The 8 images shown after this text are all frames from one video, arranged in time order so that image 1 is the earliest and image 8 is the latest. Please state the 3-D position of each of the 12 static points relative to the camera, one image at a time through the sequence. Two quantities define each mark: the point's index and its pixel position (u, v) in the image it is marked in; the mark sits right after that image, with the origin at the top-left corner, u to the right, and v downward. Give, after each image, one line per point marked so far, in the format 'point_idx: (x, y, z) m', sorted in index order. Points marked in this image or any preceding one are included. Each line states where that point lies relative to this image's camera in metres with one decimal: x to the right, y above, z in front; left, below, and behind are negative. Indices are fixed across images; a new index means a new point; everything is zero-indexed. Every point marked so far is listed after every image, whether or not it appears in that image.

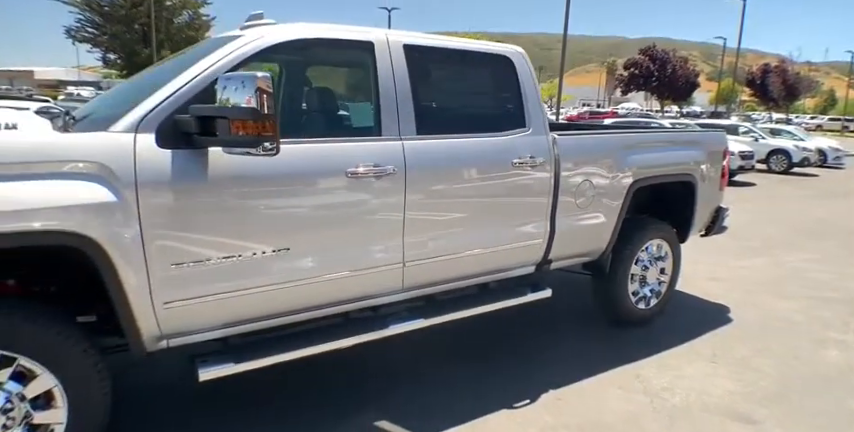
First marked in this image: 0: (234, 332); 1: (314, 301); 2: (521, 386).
0: (-0.9, -0.5, +2.8) m
1: (-0.6, -0.4, +3.0) m
2: (+0.5, -1.0, +3.6) m
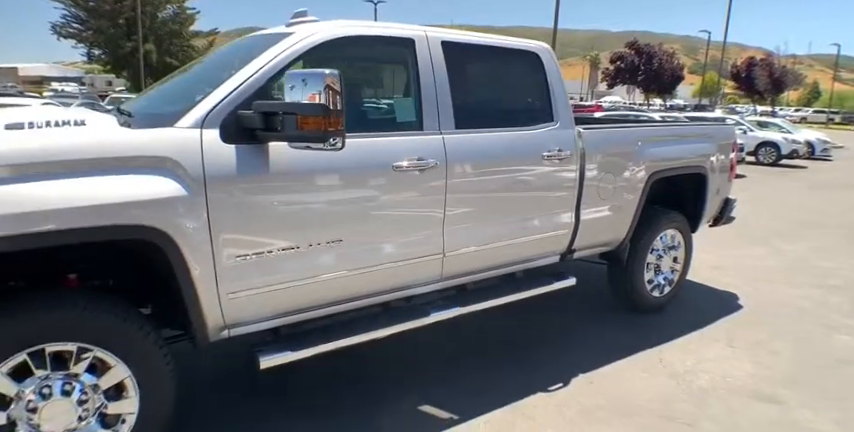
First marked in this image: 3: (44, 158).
0: (-0.7, -0.5, +2.9) m
1: (-0.3, -0.4, +3.1) m
2: (+0.8, -0.9, +3.7) m
3: (-1.4, +0.2, +2.2) m
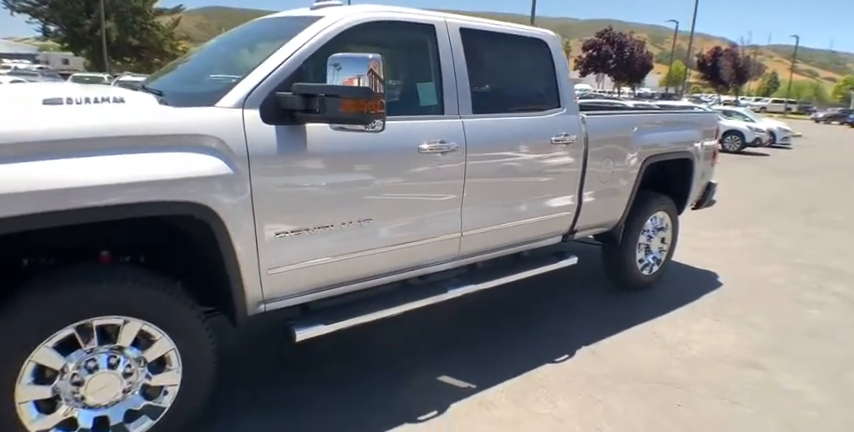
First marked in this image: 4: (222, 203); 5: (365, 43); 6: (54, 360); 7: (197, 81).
0: (-0.5, -0.4, +3.0) m
1: (-0.2, -0.3, +3.3) m
2: (+0.8, -0.8, +3.9) m
3: (-1.2, +0.3, +2.2) m
4: (-0.8, +0.1, +2.5) m
5: (-0.3, +0.9, +3.1) m
6: (-1.4, -0.5, +2.2) m
7: (-1.2, +0.7, +3.1) m
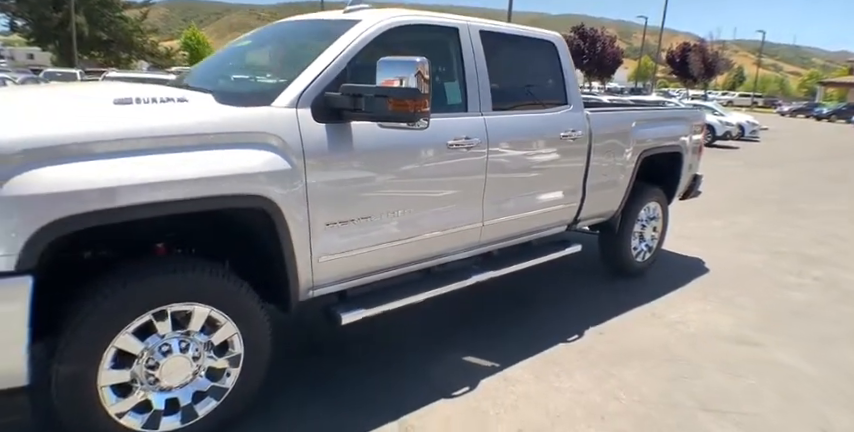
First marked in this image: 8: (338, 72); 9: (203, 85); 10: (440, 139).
0: (-0.4, -0.4, +3.3) m
1: (-0.1, -0.2, +3.5) m
2: (+1.0, -0.8, +4.2) m
3: (-1.0, +0.3, +2.4) m
4: (-0.6, +0.1, +2.7) m
5: (-0.2, +0.9, +3.3) m
6: (-1.2, -0.5, +2.4) m
7: (-1.0, +0.7, +3.2) m
8: (-0.4, +0.7, +3.0) m
9: (-1.3, +0.7, +3.4) m
10: (+0.1, +0.4, +3.3) m
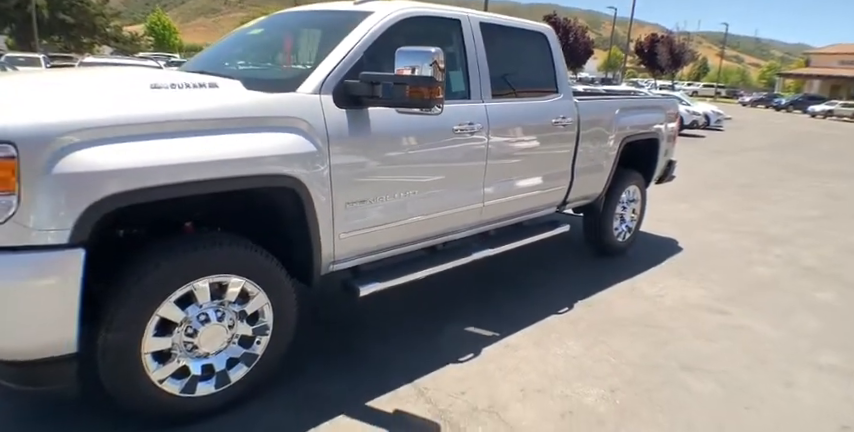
0: (-0.3, -0.2, +3.5) m
1: (0.0, -0.1, +3.7) m
2: (+1.0, -0.6, +4.5) m
3: (-1.0, +0.4, +2.6) m
4: (-0.6, +0.2, +2.9) m
5: (-0.1, +1.0, +3.6) m
6: (-1.1, -0.4, +2.6) m
7: (-1.0, +0.8, +3.4) m
8: (-0.4, +0.8, +3.2) m
9: (-1.2, +0.9, +3.6) m
10: (+0.1, +0.5, +3.6) m
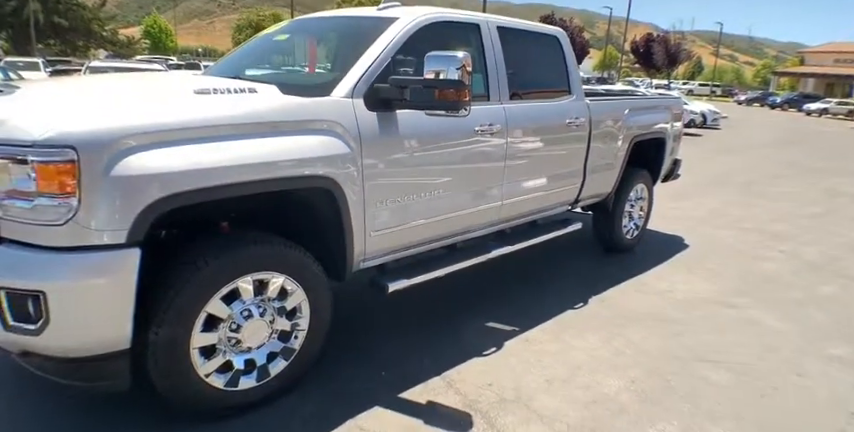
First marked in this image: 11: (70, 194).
0: (-0.2, -0.2, +3.6) m
1: (+0.1, -0.1, +3.9) m
2: (+1.1, -0.6, +4.6) m
3: (-0.8, +0.4, +2.7) m
4: (-0.4, +0.2, +3.0) m
5: (0.0, +1.1, +3.7) m
6: (-0.9, -0.4, +2.7) m
7: (-0.8, +0.8, +3.5) m
8: (-0.2, +0.8, +3.3) m
9: (-1.1, +0.9, +3.7) m
10: (+0.2, +0.5, +3.7) m
11: (-1.3, +0.1, +2.3) m
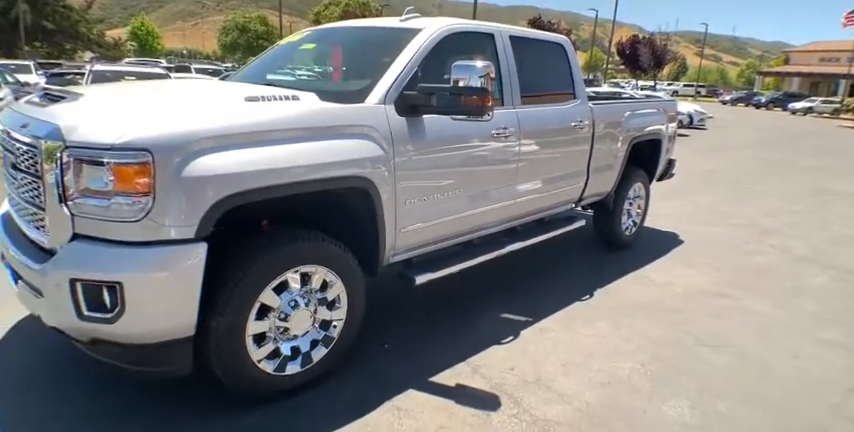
0: (0.0, -0.2, +3.9) m
1: (+0.2, -0.1, +4.1) m
2: (+1.2, -0.6, +4.9) m
3: (-0.7, +0.4, +2.9) m
4: (-0.3, +0.2, +3.3) m
5: (+0.1, +1.1, +3.9) m
6: (-0.8, -0.4, +2.9) m
7: (-0.7, +0.8, +3.8) m
8: (-0.1, +0.8, +3.6) m
9: (-1.0, +0.9, +3.9) m
10: (+0.4, +0.6, +3.9) m
11: (-1.2, +0.1, +2.5) m
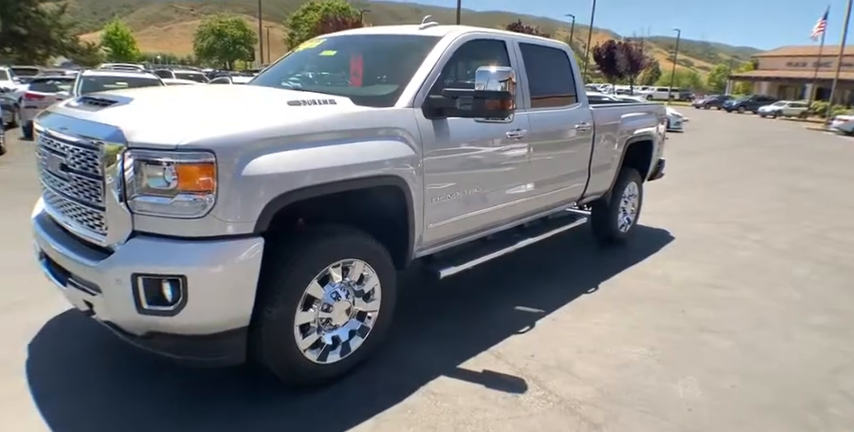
0: (+0.1, -0.2, +4.1) m
1: (+0.4, -0.1, +4.3) m
2: (+1.3, -0.6, +5.2) m
3: (-0.5, +0.4, +3.1) m
4: (-0.1, +0.2, +3.5) m
5: (+0.3, +1.1, +4.2) m
6: (-0.6, -0.4, +3.1) m
7: (-0.6, +0.8, +4.0) m
8: (0.0, +0.8, +3.8) m
9: (-0.8, +0.9, +4.1) m
10: (+0.5, +0.6, +4.2) m
11: (-1.0, +0.1, +2.7) m
